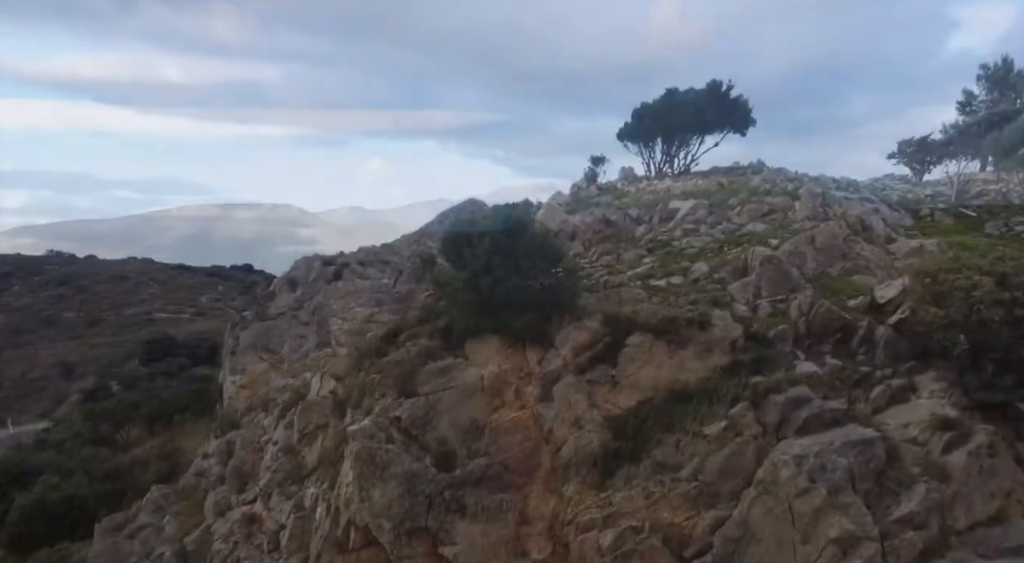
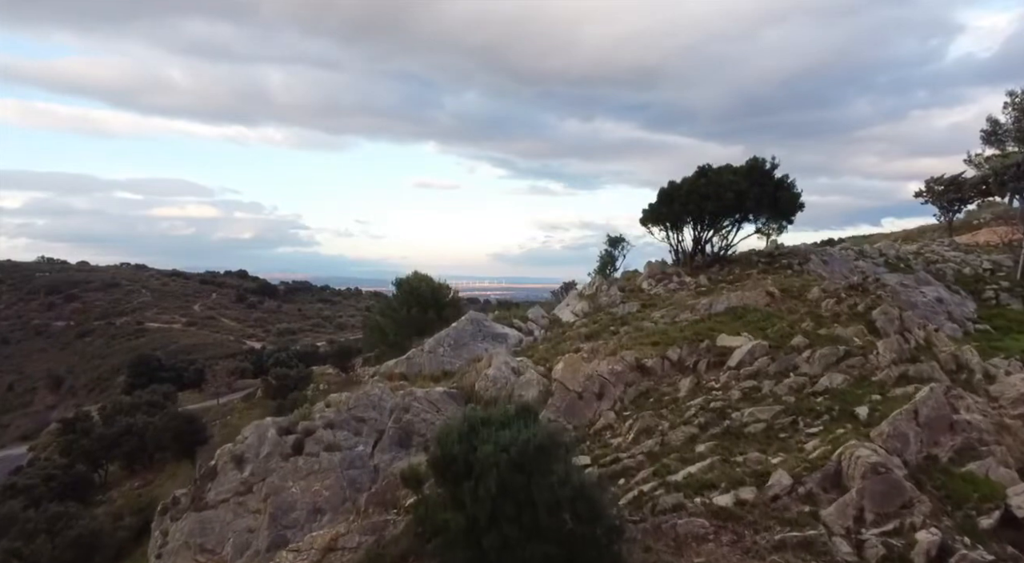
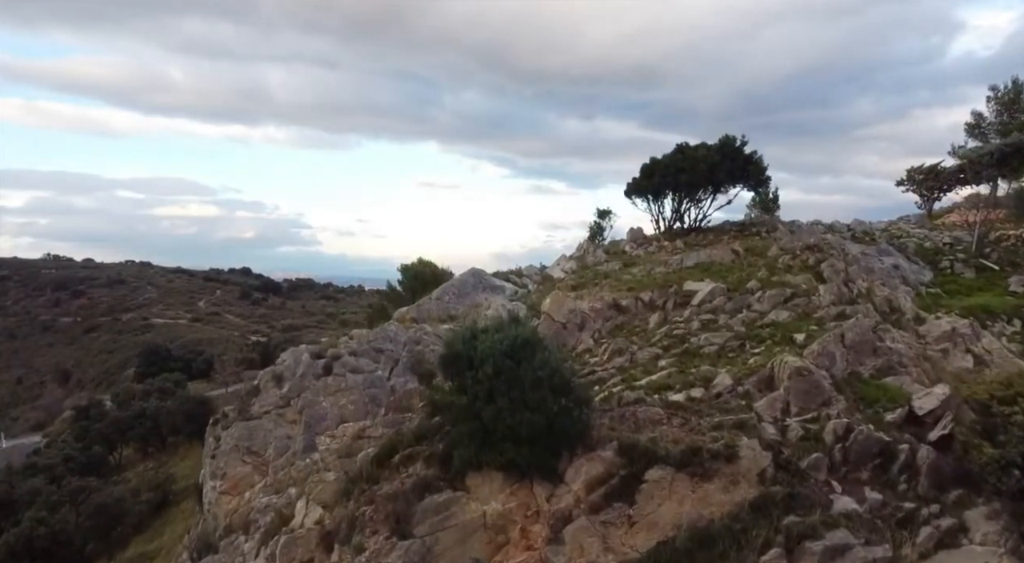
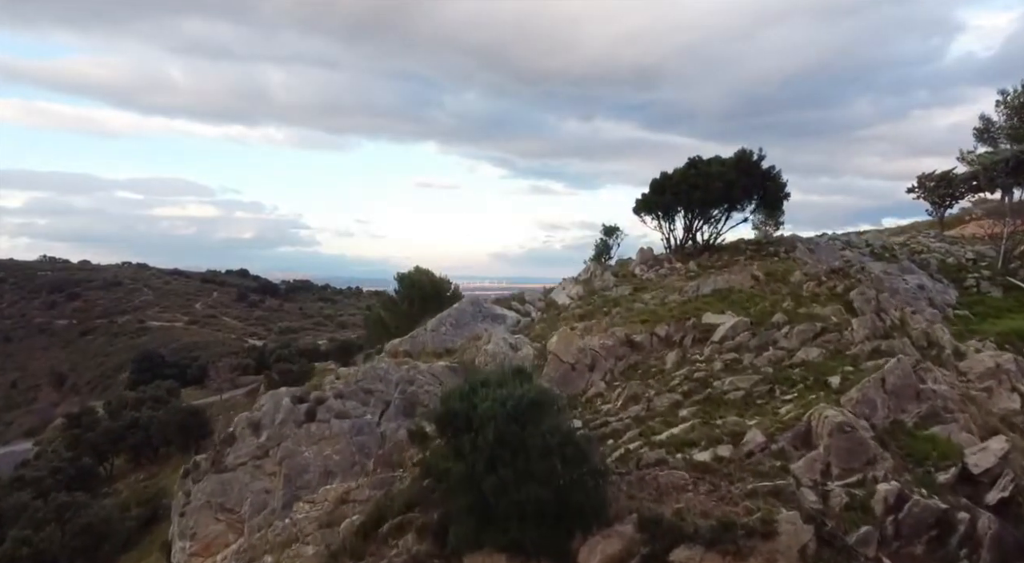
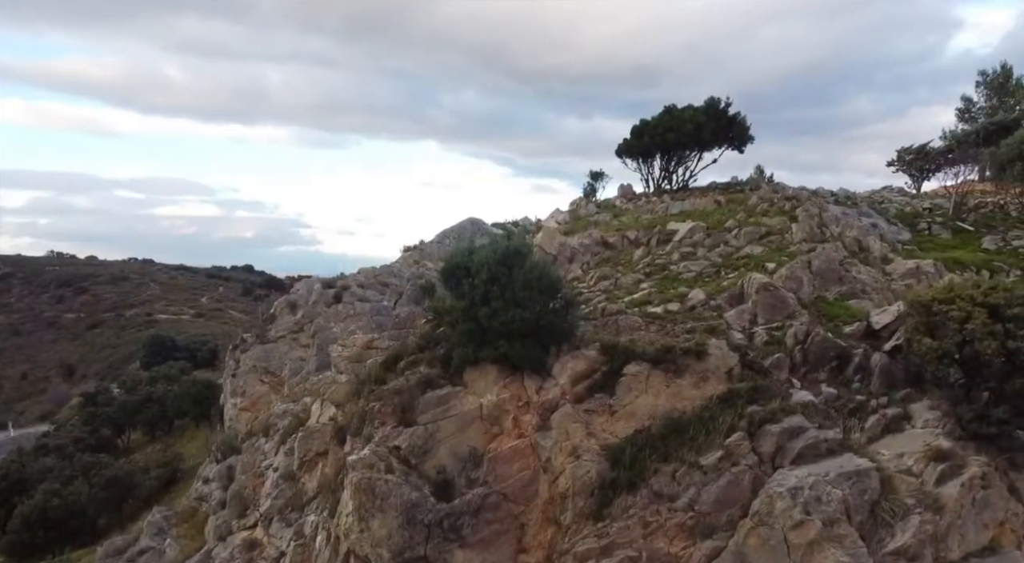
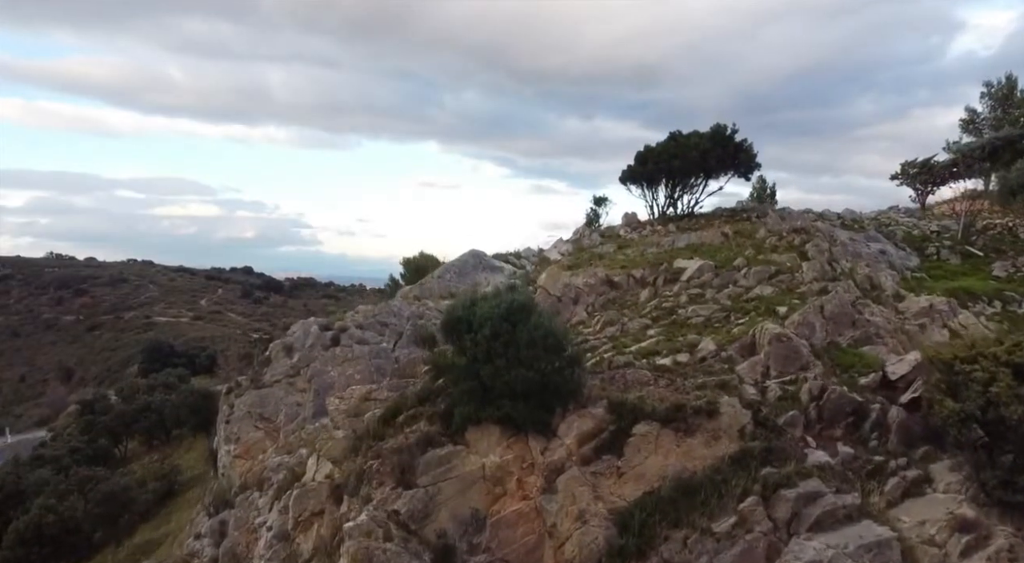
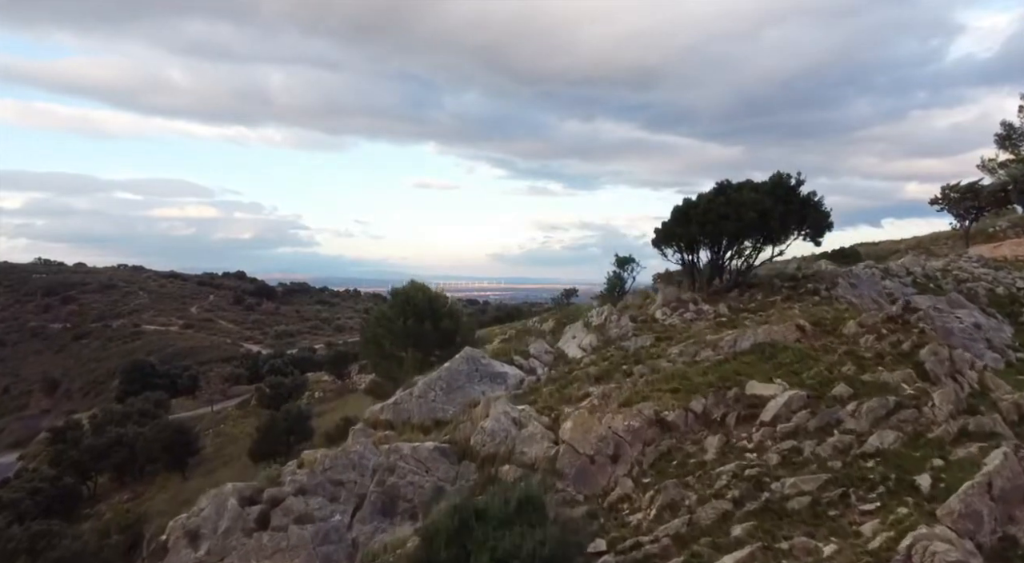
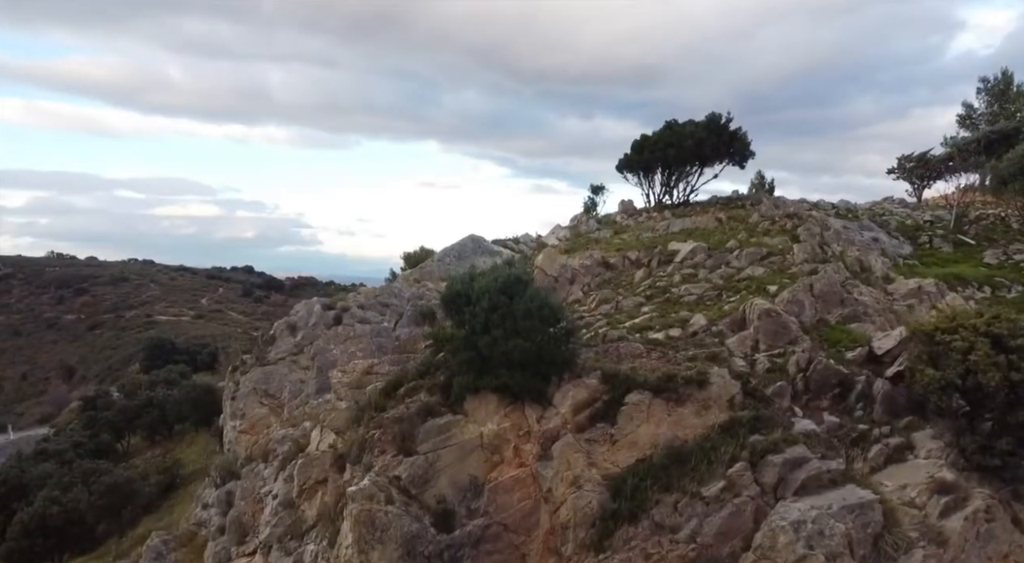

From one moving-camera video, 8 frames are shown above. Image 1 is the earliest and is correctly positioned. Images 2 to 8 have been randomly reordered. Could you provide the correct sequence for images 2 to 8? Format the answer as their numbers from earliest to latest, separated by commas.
5, 8, 6, 3, 4, 2, 7
